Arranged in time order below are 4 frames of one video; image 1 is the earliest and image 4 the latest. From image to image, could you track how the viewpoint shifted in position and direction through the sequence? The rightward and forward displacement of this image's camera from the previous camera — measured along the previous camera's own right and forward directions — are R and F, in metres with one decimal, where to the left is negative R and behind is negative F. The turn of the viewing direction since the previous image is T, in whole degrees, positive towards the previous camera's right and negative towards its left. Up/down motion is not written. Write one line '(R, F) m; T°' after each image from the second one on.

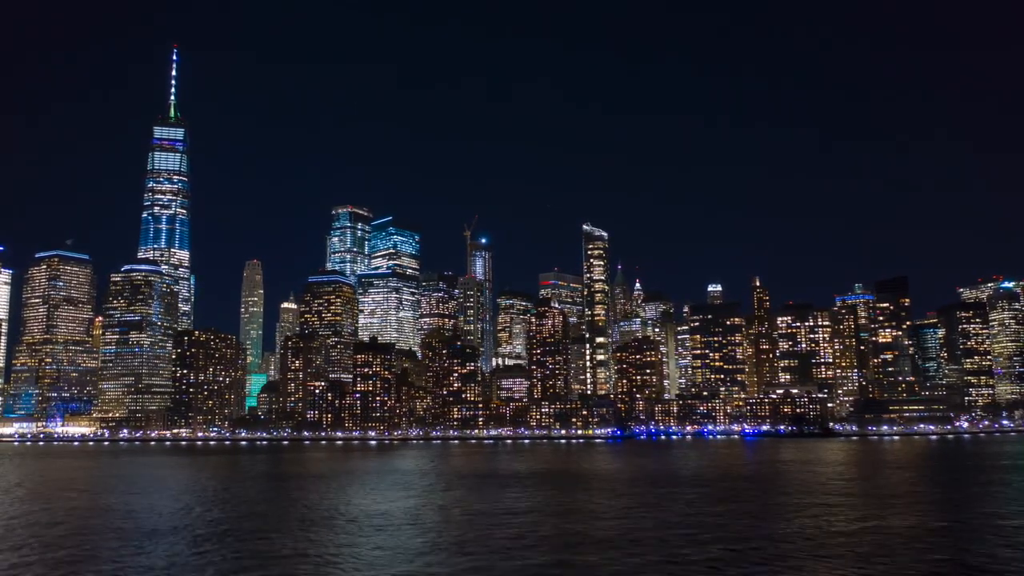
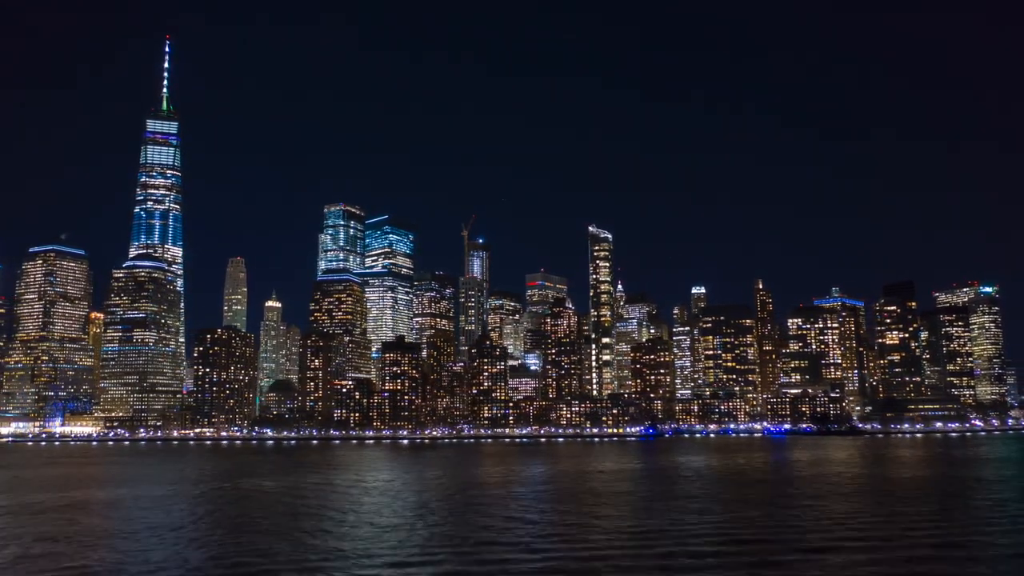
(-23.5, -1.5) m; +4°
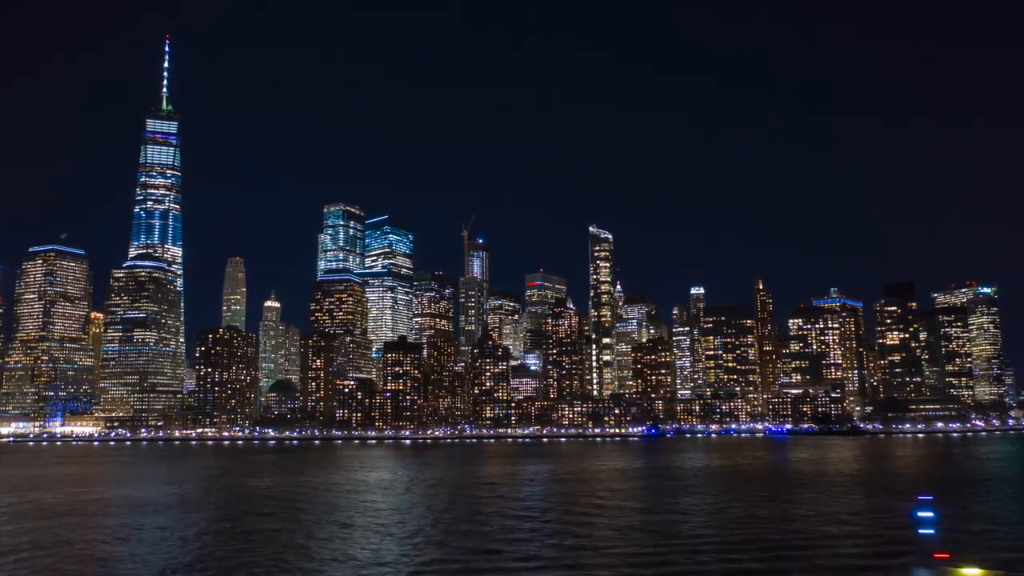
(-1.6, -0.2) m; 0°
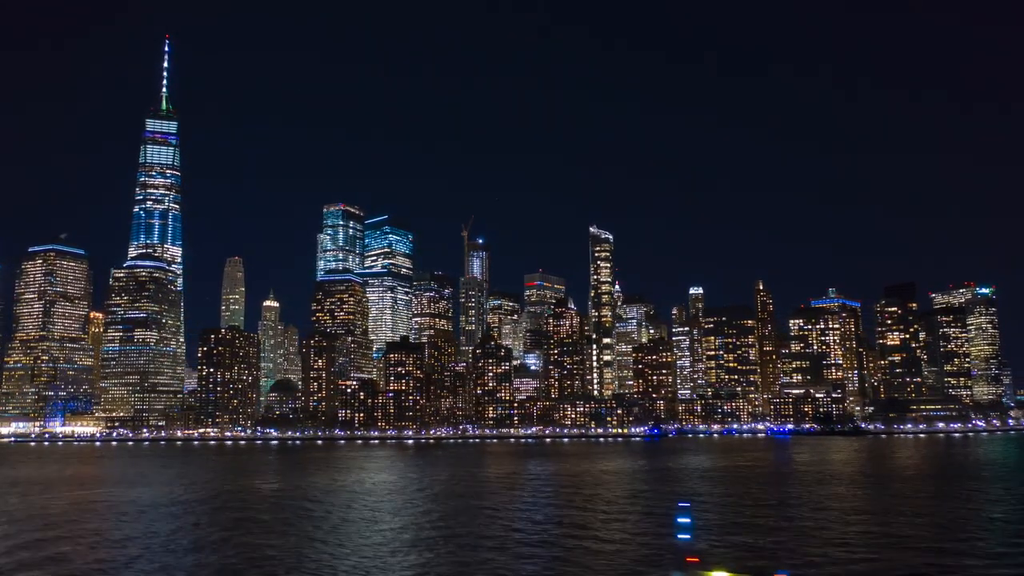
(-1.9, -0.2) m; 0°
